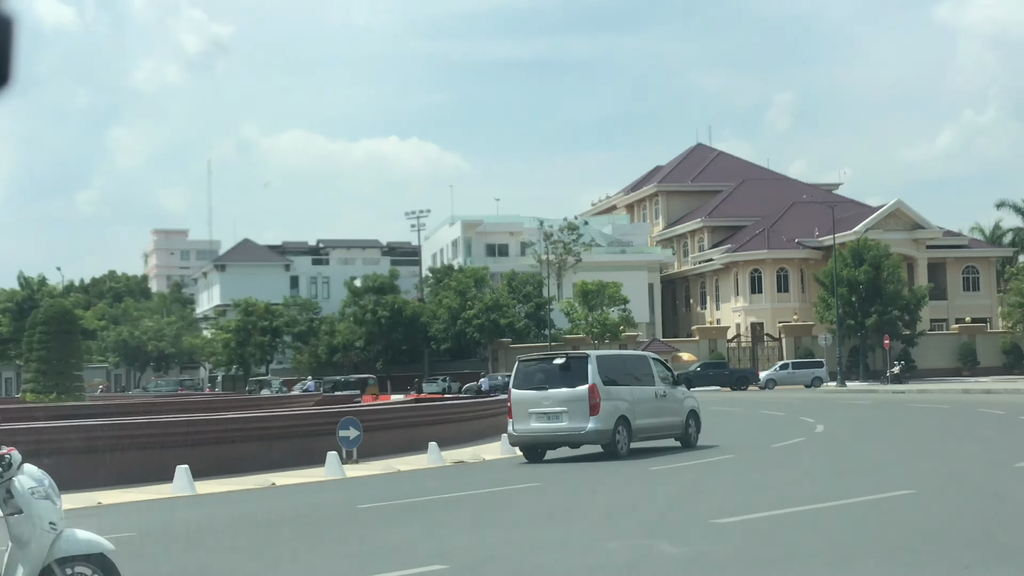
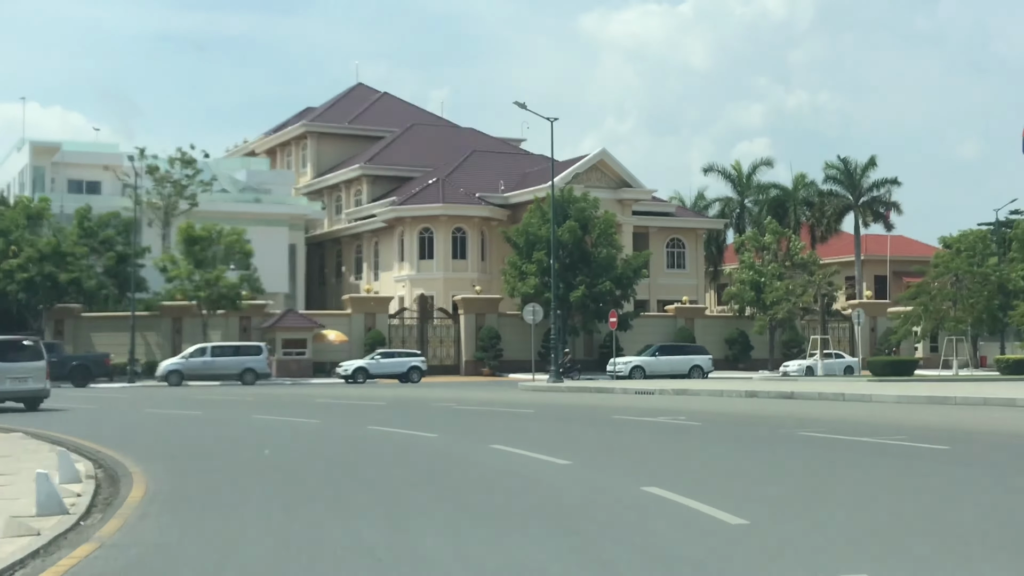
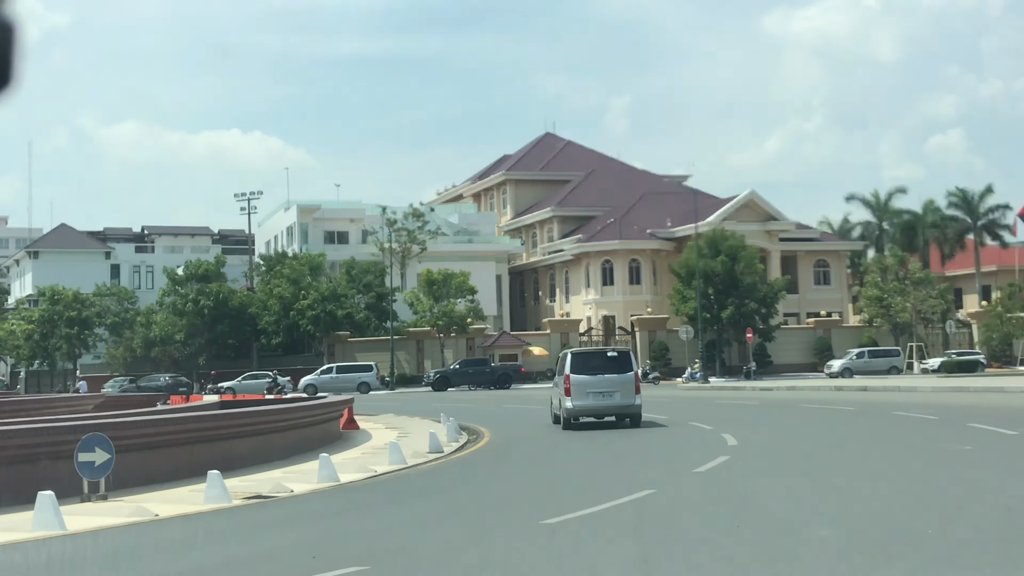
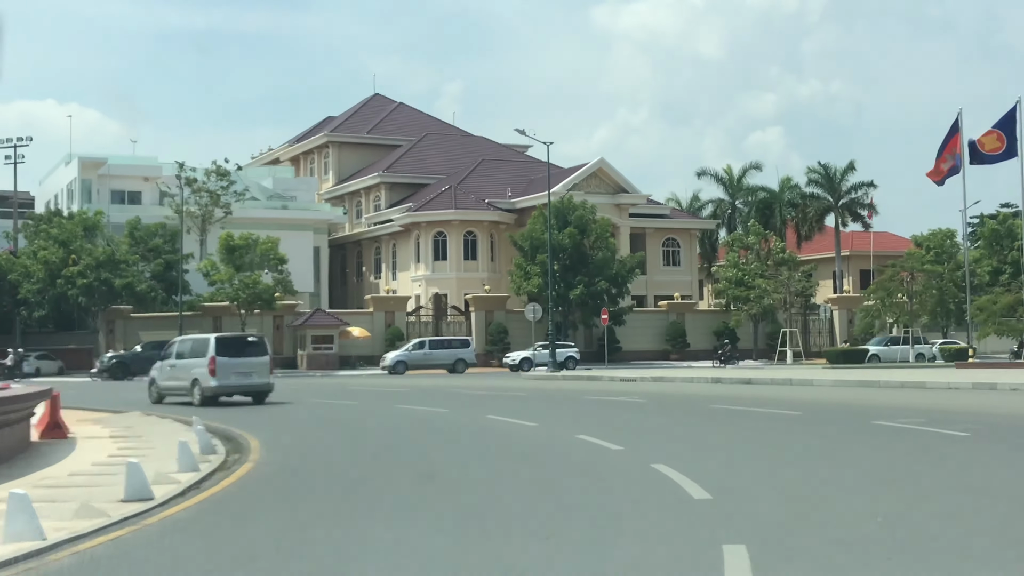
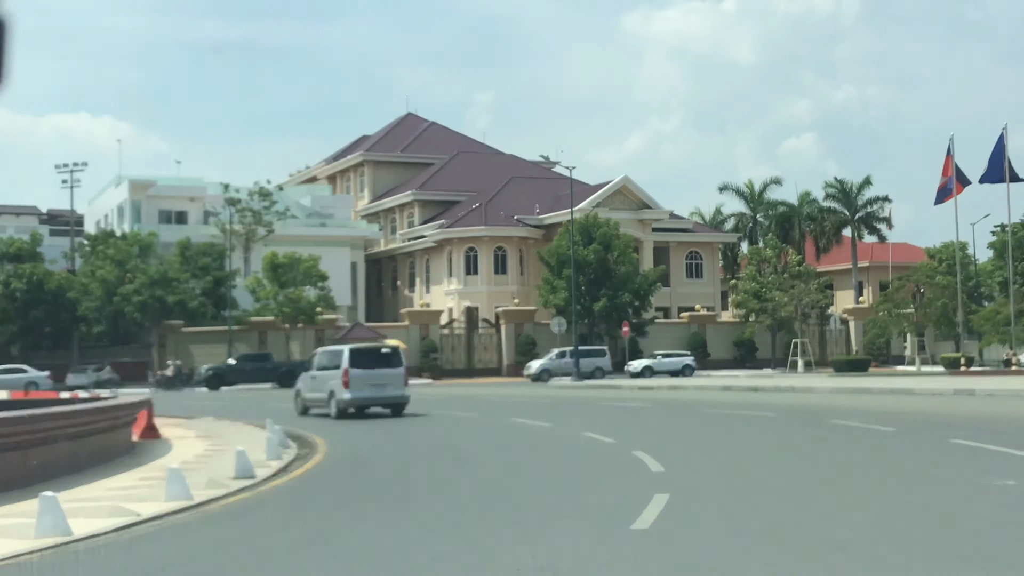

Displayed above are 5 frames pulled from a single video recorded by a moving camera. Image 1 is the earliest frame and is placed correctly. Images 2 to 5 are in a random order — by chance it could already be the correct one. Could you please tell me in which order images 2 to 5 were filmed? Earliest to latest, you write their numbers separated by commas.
3, 5, 4, 2
